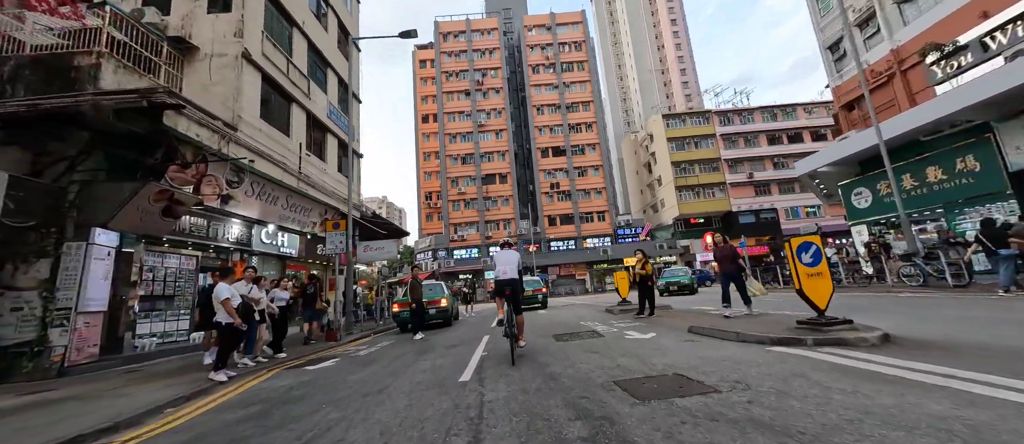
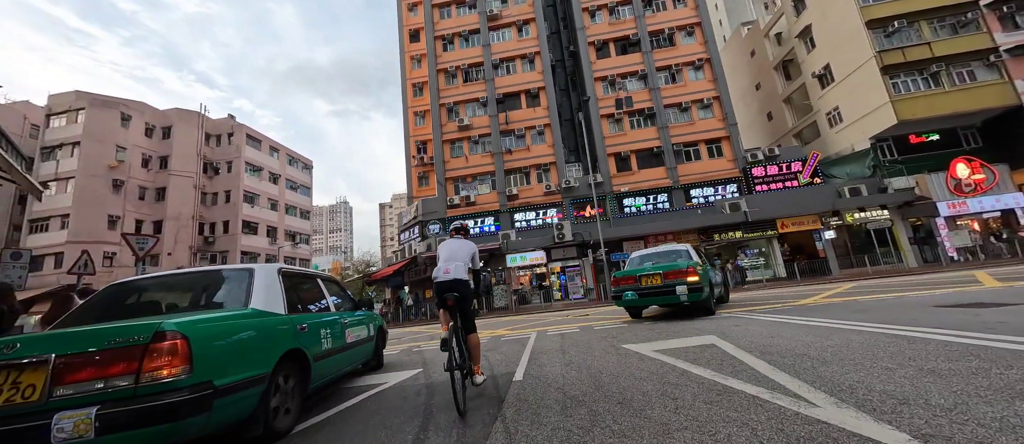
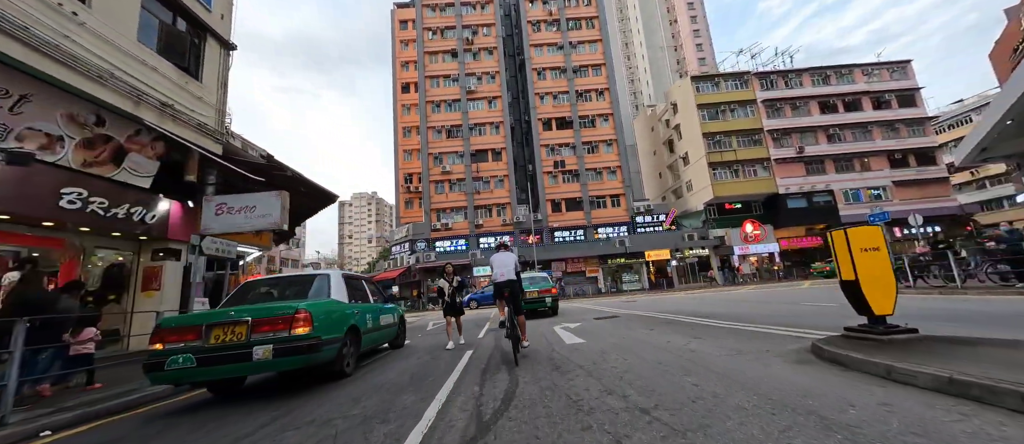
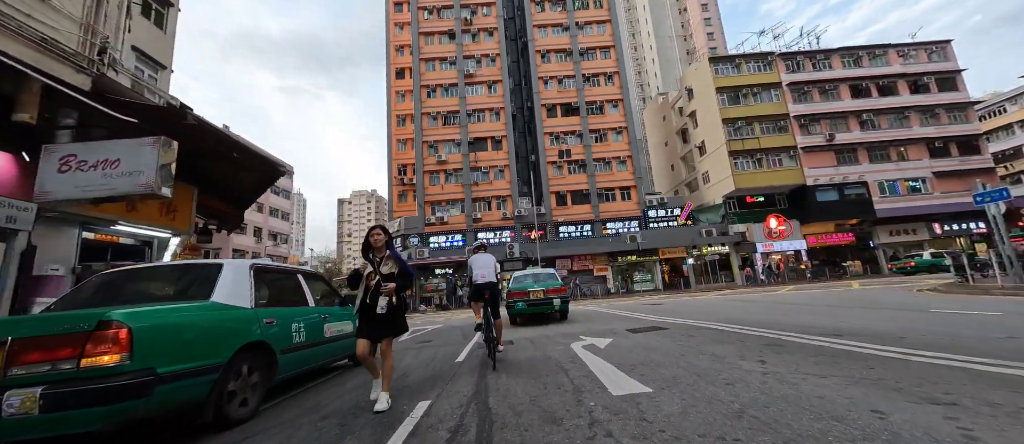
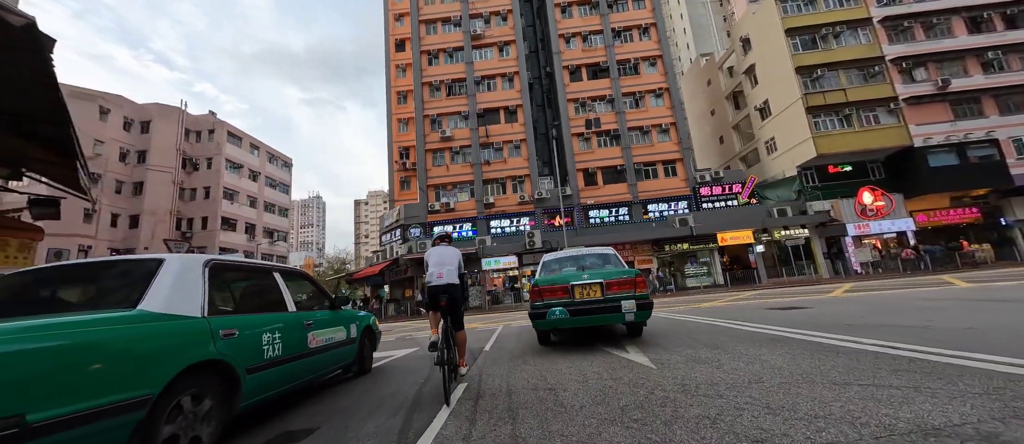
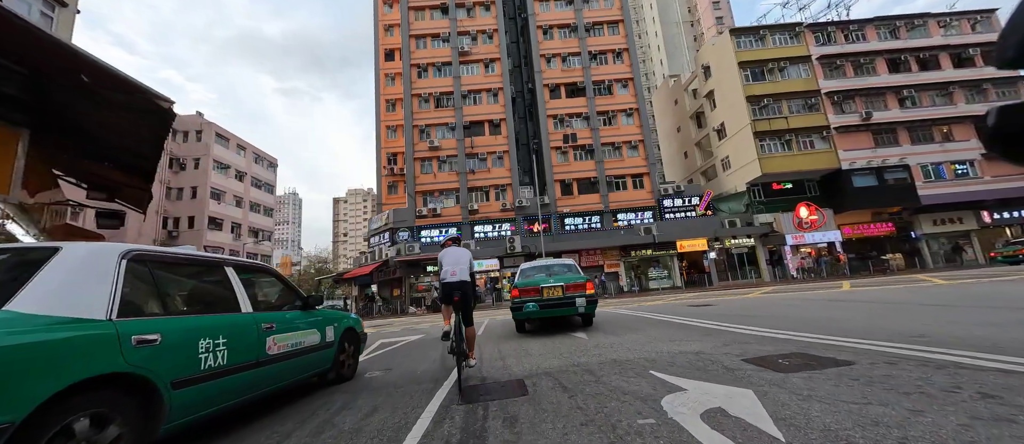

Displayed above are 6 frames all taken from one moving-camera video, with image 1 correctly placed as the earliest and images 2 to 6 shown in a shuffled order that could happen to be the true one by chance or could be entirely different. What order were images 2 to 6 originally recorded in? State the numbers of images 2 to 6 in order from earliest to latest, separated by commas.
3, 4, 6, 5, 2
